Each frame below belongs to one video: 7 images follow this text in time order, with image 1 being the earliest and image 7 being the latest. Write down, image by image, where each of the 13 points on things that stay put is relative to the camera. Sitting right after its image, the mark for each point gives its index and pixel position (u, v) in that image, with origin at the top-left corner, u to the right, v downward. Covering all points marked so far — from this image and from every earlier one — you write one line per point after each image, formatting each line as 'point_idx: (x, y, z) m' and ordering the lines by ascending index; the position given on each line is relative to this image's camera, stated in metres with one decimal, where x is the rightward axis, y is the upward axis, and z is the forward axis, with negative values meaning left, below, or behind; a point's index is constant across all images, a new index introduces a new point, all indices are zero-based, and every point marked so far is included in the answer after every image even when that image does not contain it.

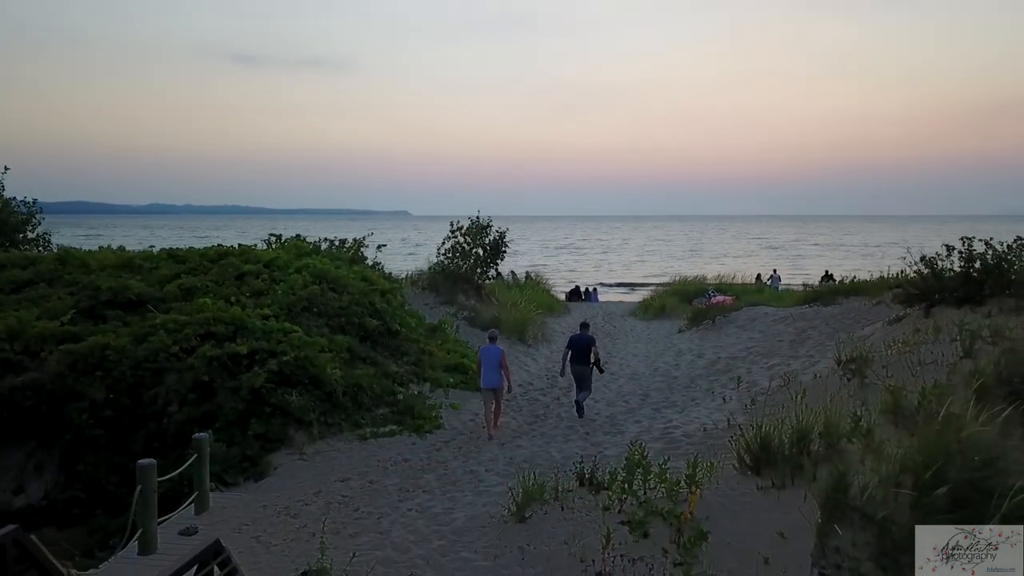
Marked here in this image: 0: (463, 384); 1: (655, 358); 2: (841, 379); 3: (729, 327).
0: (-0.7, -1.3, +10.8) m
1: (+2.3, -1.1, +12.8) m
2: (+3.5, -1.0, +8.7) m
3: (+3.8, -0.7, +14.4) m
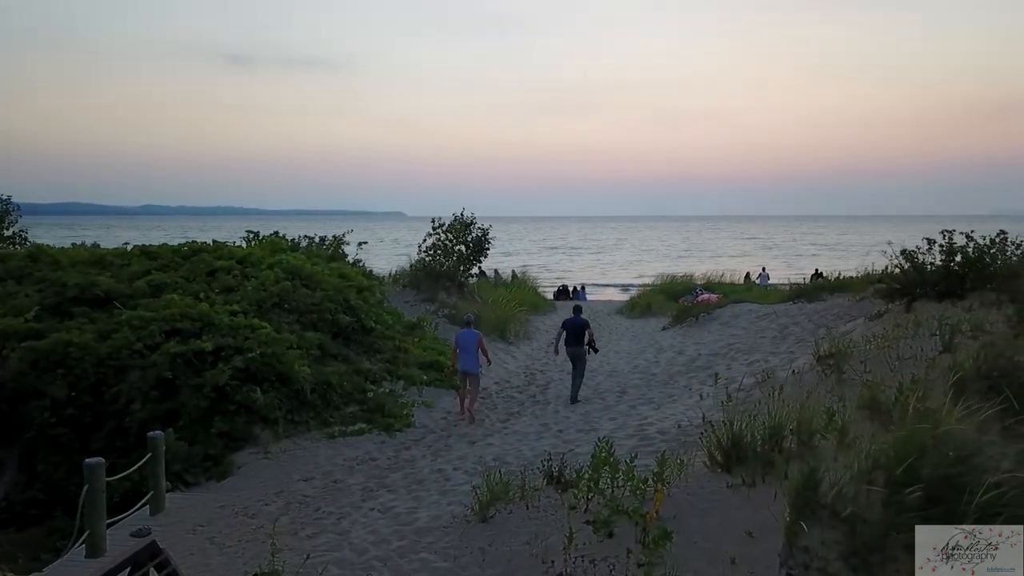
0: (-1.0, -1.2, +10.6) m
1: (+1.9, -1.1, +12.6) m
2: (+3.2, -0.9, +8.5) m
3: (+3.5, -0.6, +14.2) m
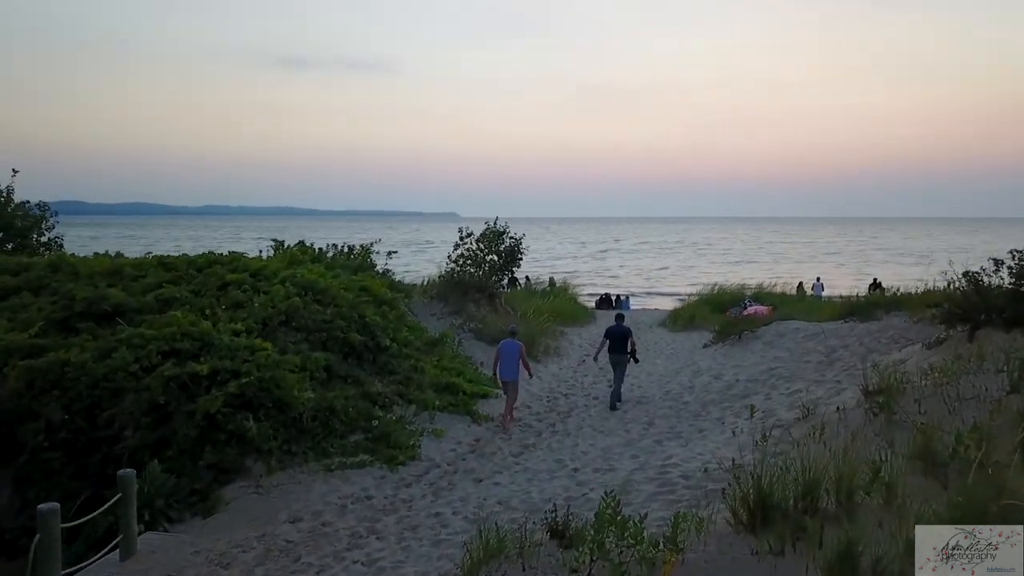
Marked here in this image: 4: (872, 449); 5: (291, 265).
0: (-0.7, -1.5, +10.0) m
1: (+2.3, -1.3, +11.8) m
2: (+3.3, -1.2, +7.6) m
3: (+4.0, -0.9, +13.3) m
4: (+3.0, -1.3, +6.8) m
5: (-3.4, +0.3, +12.5) m
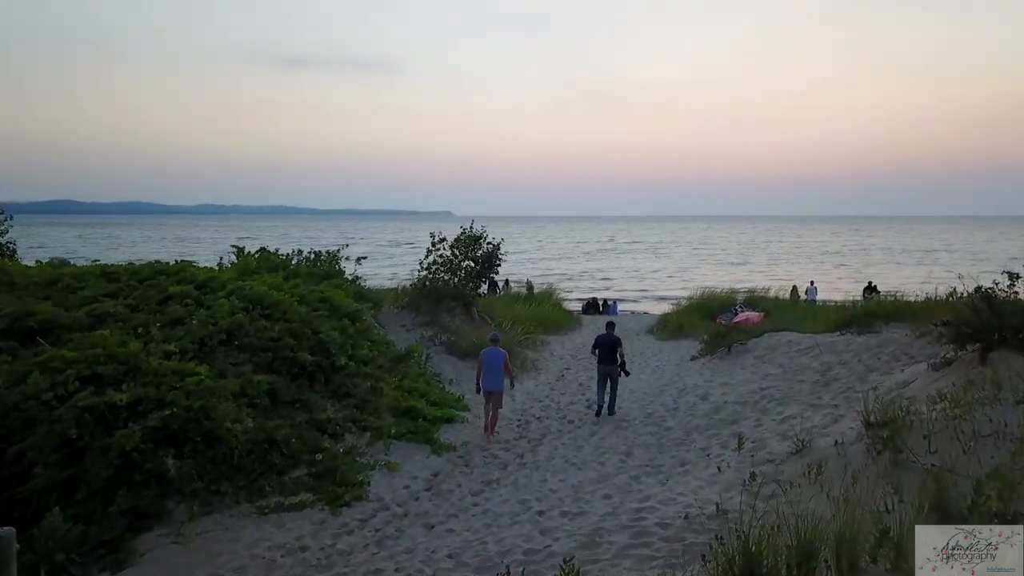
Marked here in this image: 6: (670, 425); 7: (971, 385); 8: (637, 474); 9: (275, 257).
0: (-1.1, -1.6, +9.1) m
1: (+1.9, -1.5, +10.9) m
2: (+2.9, -1.3, +6.7) m
3: (+3.6, -1.1, +12.4) m
4: (+2.6, -1.5, +5.9) m
5: (-3.8, +0.2, +11.6) m
6: (+1.8, -1.6, +9.2) m
7: (+4.1, -0.9, +7.3) m
8: (+1.2, -1.8, +7.7) m
9: (-4.1, +0.5, +14.1) m
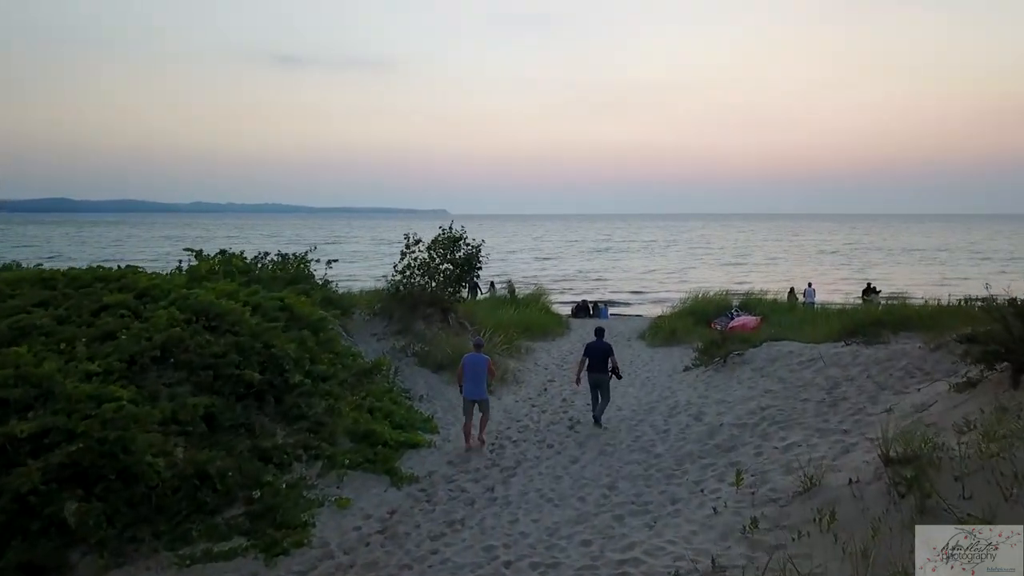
0: (-1.4, -1.7, +8.1) m
1: (+1.6, -1.6, +9.9) m
2: (+2.7, -1.4, +5.7) m
3: (+3.2, -1.2, +11.4) m
4: (+2.4, -1.6, +4.9) m
5: (-4.1, +0.1, +10.5) m
6: (+1.5, -1.7, +8.2) m
7: (+3.8, -1.0, +6.3) m
8: (+0.9, -1.9, +6.7) m
9: (-4.5, +0.4, +13.1) m
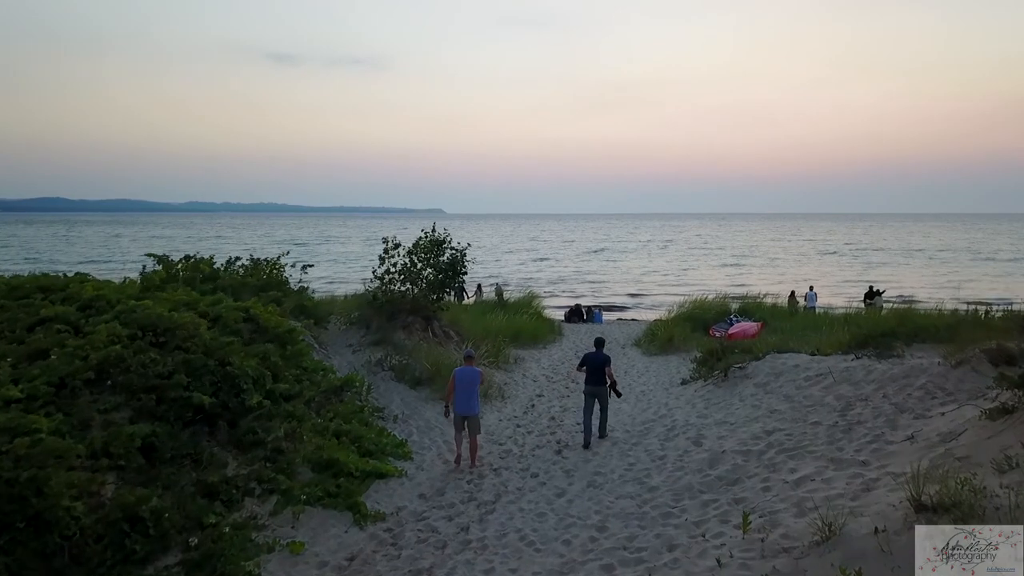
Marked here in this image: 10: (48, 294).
0: (-1.6, -1.8, +7.2) m
1: (+1.4, -1.7, +9.1) m
2: (+2.5, -1.6, +4.9) m
3: (+3.0, -1.3, +10.6) m
4: (+2.2, -1.7, +4.1) m
5: (-4.3, 0.0, +9.7) m
6: (+1.3, -1.8, +7.4) m
7: (+3.7, -1.1, +5.5) m
8: (+0.7, -2.0, +5.9) m
9: (-4.7, +0.3, +12.2) m
10: (-5.2, 0.0, +9.2) m
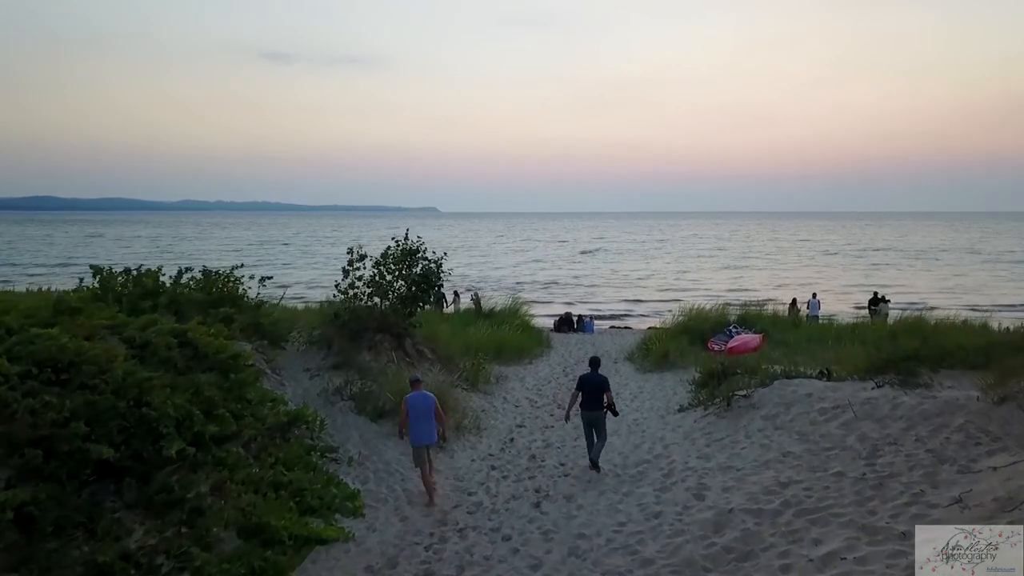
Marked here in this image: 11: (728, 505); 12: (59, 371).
0: (-1.9, -2.1, +6.0) m
1: (+1.1, -1.9, +7.8) m
2: (+2.2, -1.8, +3.6) m
3: (+2.8, -1.5, +9.3) m
4: (+2.0, -2.0, +2.8) m
5: (-4.6, -0.3, +8.4) m
6: (+1.0, -2.0, +6.1) m
7: (+3.4, -1.3, +4.2) m
8: (+0.5, -2.2, +4.6) m
9: (-5.0, +0.1, +10.9) m
10: (-5.5, -0.3, +7.9) m
11: (+1.8, -1.8, +6.8) m
12: (-3.8, -0.7, +6.9) m
